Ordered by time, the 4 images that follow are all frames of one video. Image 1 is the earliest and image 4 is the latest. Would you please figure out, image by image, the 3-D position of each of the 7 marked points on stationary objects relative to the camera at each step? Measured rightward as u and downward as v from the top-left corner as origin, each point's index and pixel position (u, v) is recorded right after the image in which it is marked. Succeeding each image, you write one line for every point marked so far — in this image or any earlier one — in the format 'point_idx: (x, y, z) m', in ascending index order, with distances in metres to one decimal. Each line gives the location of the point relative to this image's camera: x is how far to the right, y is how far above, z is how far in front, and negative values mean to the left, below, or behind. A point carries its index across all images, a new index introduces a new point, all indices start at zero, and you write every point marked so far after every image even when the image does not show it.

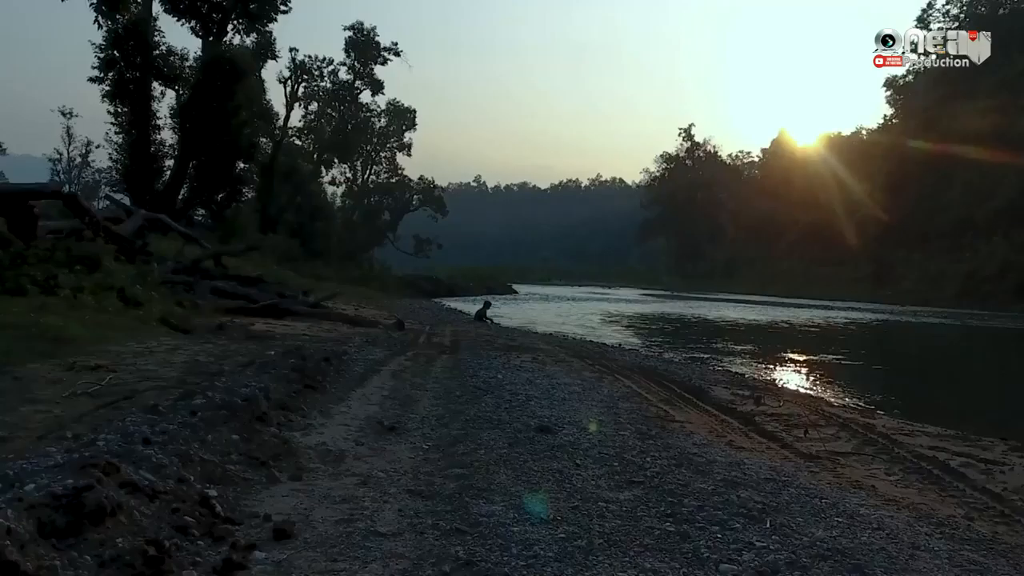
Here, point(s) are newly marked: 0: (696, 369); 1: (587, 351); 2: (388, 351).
0: (+3.6, -1.6, +15.6) m
1: (+1.6, -1.5, +18.1) m
2: (-2.1, -1.0, +13.0) m
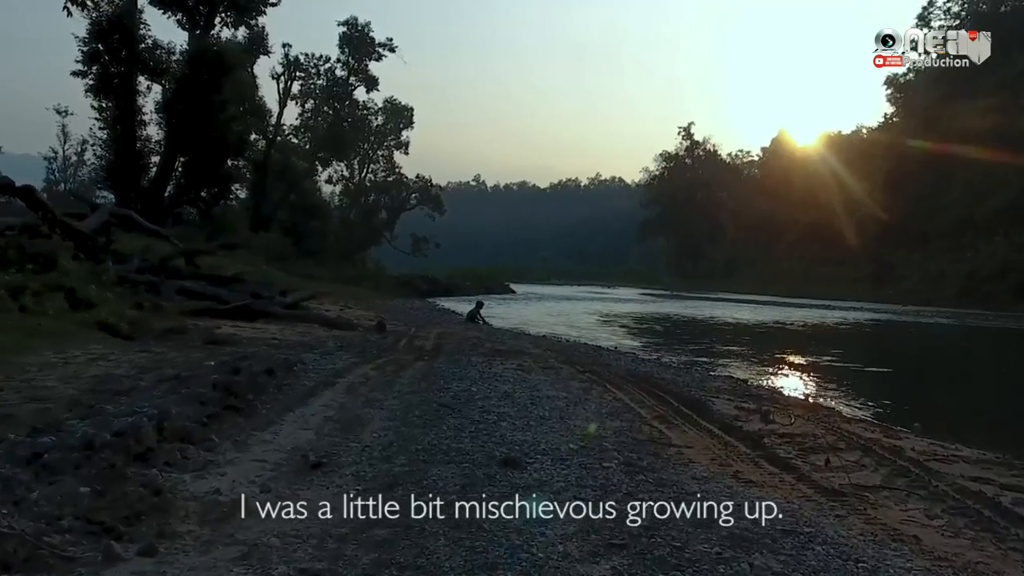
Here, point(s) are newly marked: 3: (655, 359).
0: (+3.3, -1.7, +14.5) m
1: (+1.3, -1.5, +16.9) m
2: (-2.4, -1.1, +11.8) m
3: (+3.5, -1.7, +19.0) m
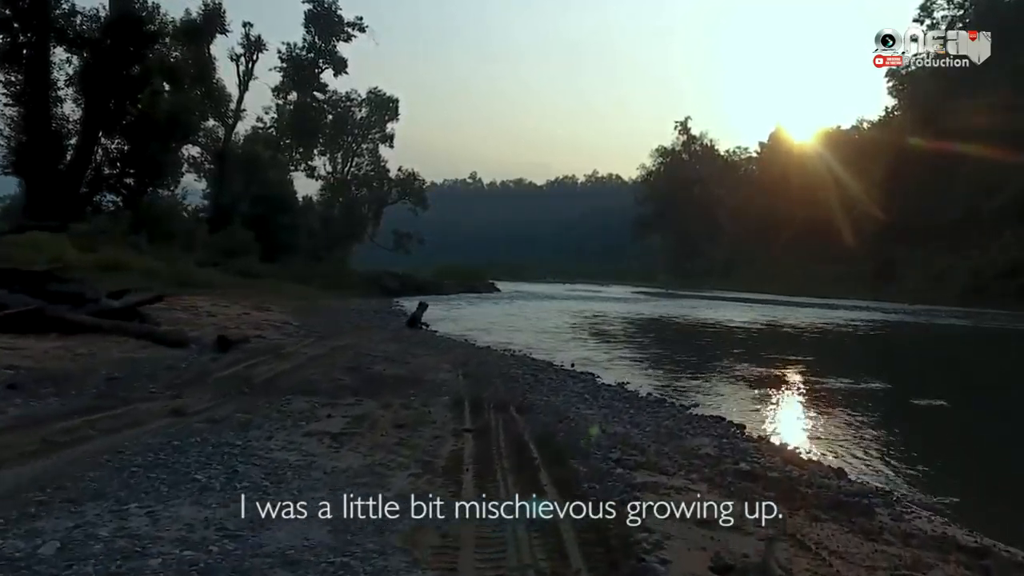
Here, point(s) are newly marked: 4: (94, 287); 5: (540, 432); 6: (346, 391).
0: (+1.7, -1.7, +9.1) m
1: (-0.3, -1.5, +11.5) m
2: (-4.0, -1.1, +6.4) m
3: (+1.8, -1.7, +13.6) m
4: (-8.9, 0.0, +15.9) m
5: (+0.2, -1.5, +7.7) m
6: (-2.1, -1.3, +10.0) m
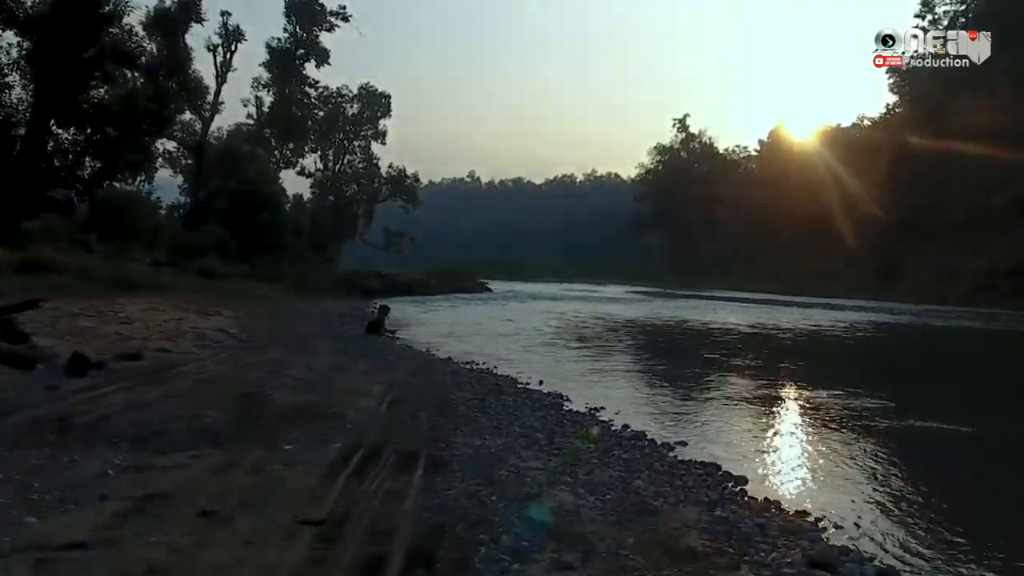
0: (+0.9, -1.7, +6.3) m
1: (-1.1, -1.5, +8.7) m
2: (-4.8, -1.1, +3.6) m
3: (+1.0, -1.8, +10.9) m
4: (-9.7, 0.0, +13.2) m
5: (-0.6, -1.5, +4.9) m
6: (-2.9, -1.4, +7.2) m
